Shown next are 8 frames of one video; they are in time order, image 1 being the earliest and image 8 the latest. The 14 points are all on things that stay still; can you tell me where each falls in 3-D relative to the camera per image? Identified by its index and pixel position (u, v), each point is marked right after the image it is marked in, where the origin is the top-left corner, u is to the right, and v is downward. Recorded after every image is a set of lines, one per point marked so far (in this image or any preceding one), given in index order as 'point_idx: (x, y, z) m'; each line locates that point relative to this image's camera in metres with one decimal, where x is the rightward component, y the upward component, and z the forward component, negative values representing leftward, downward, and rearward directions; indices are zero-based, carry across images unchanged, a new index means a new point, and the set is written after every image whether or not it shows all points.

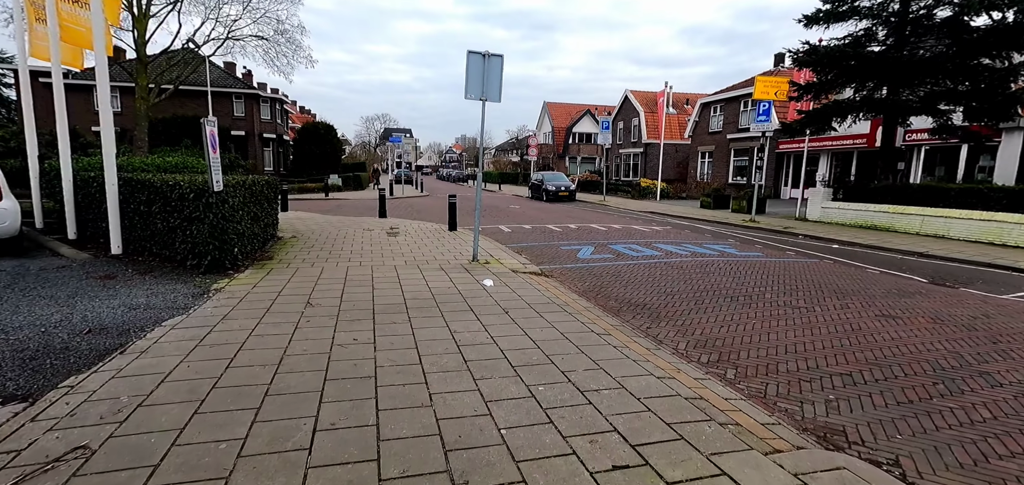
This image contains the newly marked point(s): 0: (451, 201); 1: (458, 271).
0: (-1.4, +1.0, +11.7) m
1: (-0.8, -0.4, +7.1) m
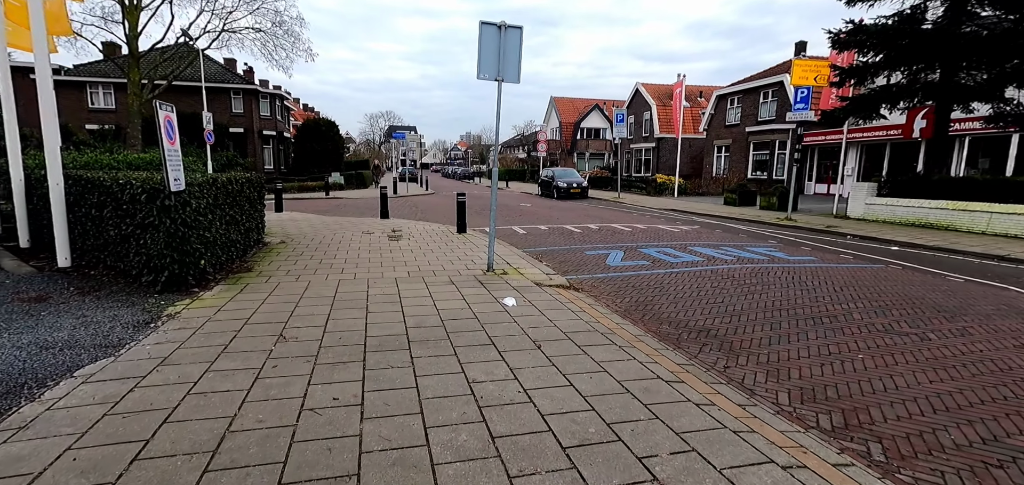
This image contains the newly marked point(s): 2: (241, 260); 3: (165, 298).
0: (-1.1, +0.9, +10.5) m
1: (-0.5, -0.5, +5.9) m
2: (-3.9, -0.3, +6.9) m
3: (-3.6, -0.6, +5.1) m
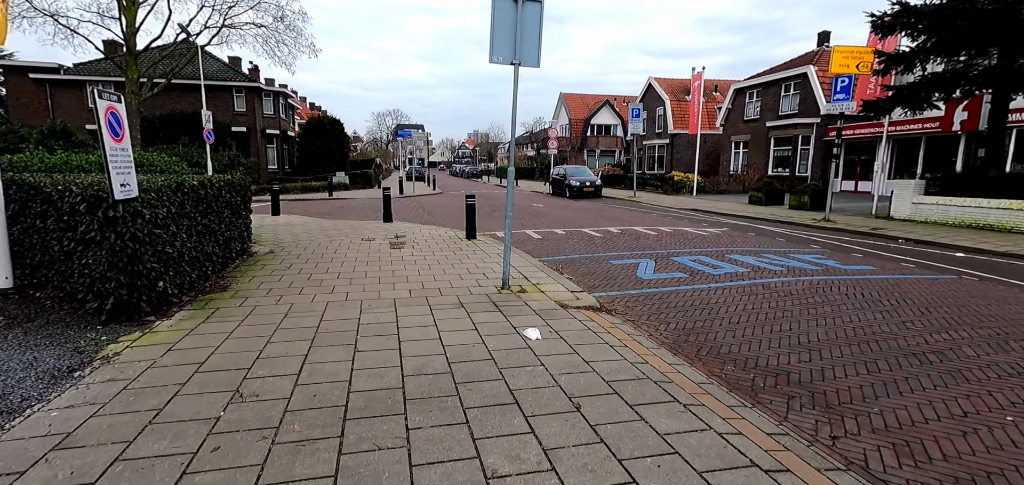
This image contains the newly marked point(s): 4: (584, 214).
0: (-0.8, +0.8, +9.5) m
1: (-0.3, -0.7, +4.9) m
2: (-3.7, -0.4, +6.0) m
3: (-3.4, -0.7, +4.1) m
4: (+2.3, +0.9, +15.7) m
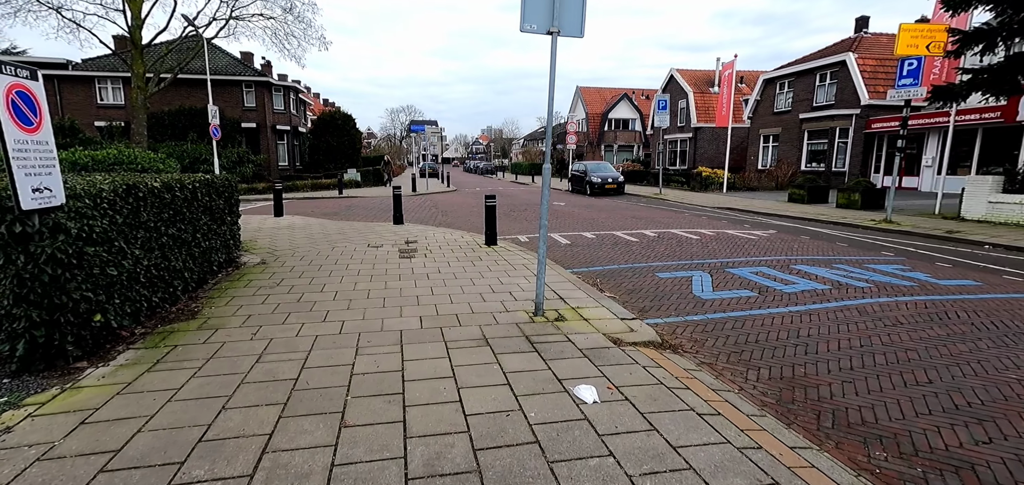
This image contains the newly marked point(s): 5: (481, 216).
0: (-0.4, +0.7, +8.4) m
1: (0.0, -0.8, +3.8) m
2: (-3.3, -0.6, +5.0) m
3: (-3.1, -0.9, +3.1) m
4: (+2.9, +0.9, +14.5) m
5: (-0.9, +0.8, +14.0) m
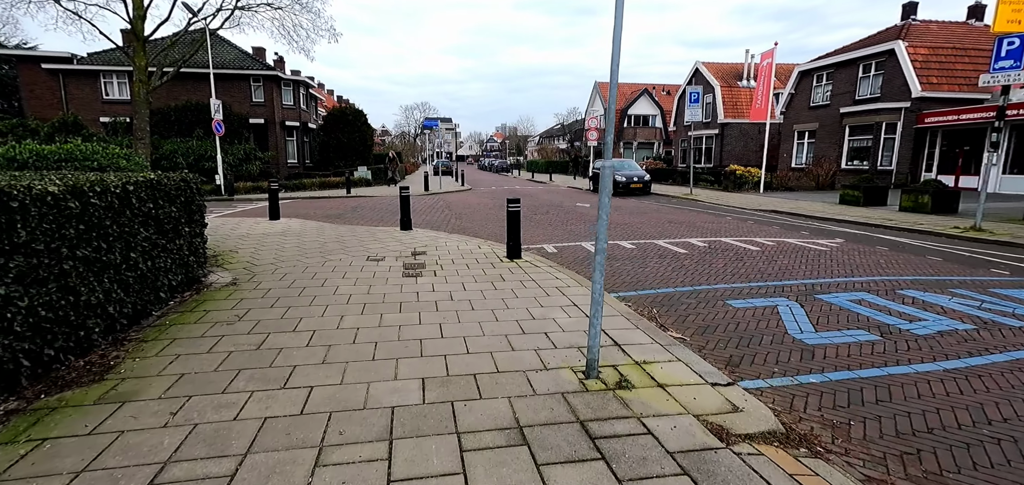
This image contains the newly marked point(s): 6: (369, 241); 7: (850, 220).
0: (0.0, +0.5, +7.0) m
1: (+0.3, -1.0, +2.3) m
2: (-3.0, -0.8, +3.6) m
3: (-2.9, -1.1, +1.8) m
4: (+3.5, +0.7, +13.0) m
5: (-0.4, +0.7, +12.6) m
6: (-2.6, 0.0, +8.7) m
7: (+8.3, +0.6, +12.0) m
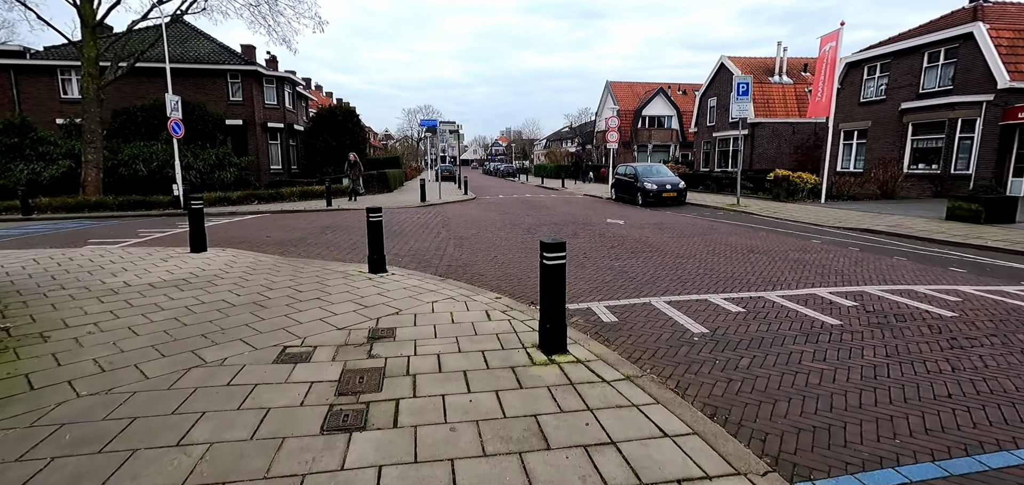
0: (+0.3, -0.1, +3.7) m
1: (+0.5, -1.6, -0.9) m
2: (-2.8, -1.4, +0.4) m
3: (-2.6, -1.7, -1.5) m
4: (+3.8, 0.0, +9.7) m
5: (0.0, 0.0, +9.4) m
6: (-2.3, -0.6, +5.5) m
7: (+8.6, -0.1, +8.7) m
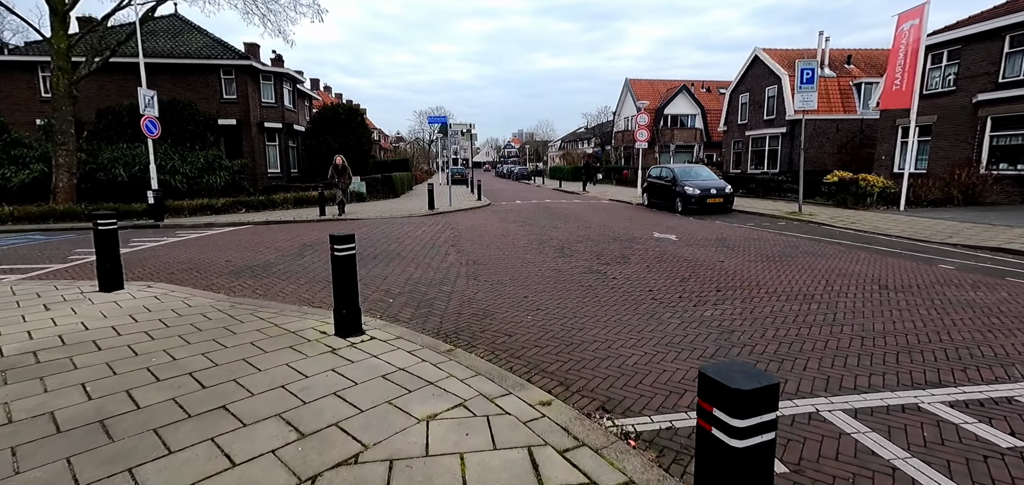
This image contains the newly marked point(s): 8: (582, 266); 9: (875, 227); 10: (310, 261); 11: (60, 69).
0: (+0.6, -0.5, +1.3) m
1: (+0.7, -2.0, -3.3) m
2: (-2.5, -1.7, -1.9) m
3: (-2.4, -2.0, -3.8) m
4: (+4.3, -0.4, +7.2) m
5: (+0.4, -0.4, +7.0) m
6: (-1.9, -1.0, +3.1) m
7: (+9.0, -0.5, +6.1) m
8: (+1.1, -0.4, +7.1) m
9: (+8.5, +0.3, +11.3) m
10: (-3.3, -0.3, +7.9) m
11: (-15.3, +5.9, +16.6) m
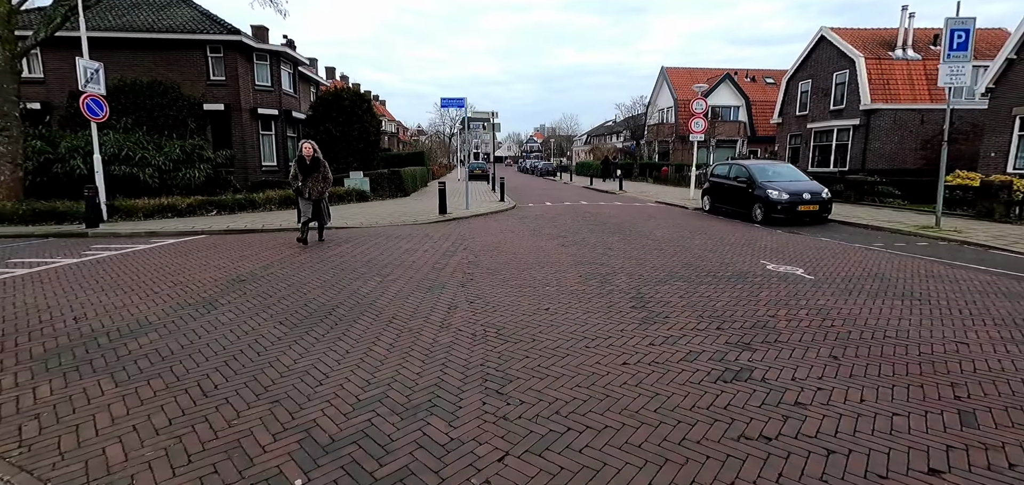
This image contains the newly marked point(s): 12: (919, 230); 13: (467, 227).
0: (+0.8, -1.1, -2.1) m
1: (+0.7, -2.6, -6.8) m
2: (-2.5, -2.3, -5.2) m
3: (-2.5, -2.6, -7.1) m
4: (+4.7, -0.9, +3.6) m
5: (+0.9, -0.9, +3.5) m
6: (-1.6, -1.5, -0.2) m
7: (+9.4, -1.1, +2.3) m
8: (+1.5, -0.9, +3.6) m
9: (+9.1, -0.2, +7.5) m
10: (-2.8, -0.7, +4.6) m
11: (-14.4, +5.7, +13.7) m
12: (+8.8, +0.3, +10.4) m
13: (-1.0, +0.4, +11.1) m
